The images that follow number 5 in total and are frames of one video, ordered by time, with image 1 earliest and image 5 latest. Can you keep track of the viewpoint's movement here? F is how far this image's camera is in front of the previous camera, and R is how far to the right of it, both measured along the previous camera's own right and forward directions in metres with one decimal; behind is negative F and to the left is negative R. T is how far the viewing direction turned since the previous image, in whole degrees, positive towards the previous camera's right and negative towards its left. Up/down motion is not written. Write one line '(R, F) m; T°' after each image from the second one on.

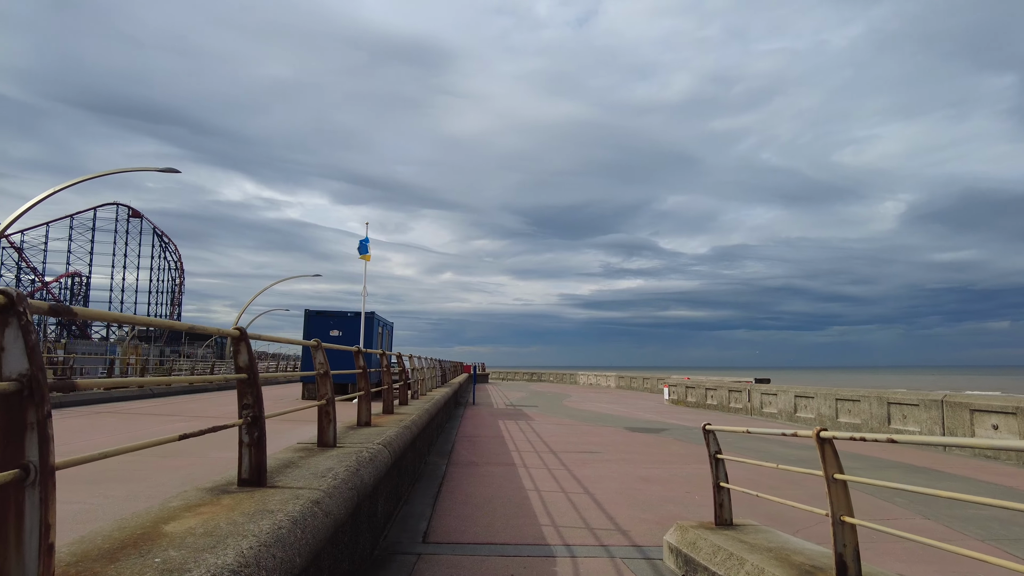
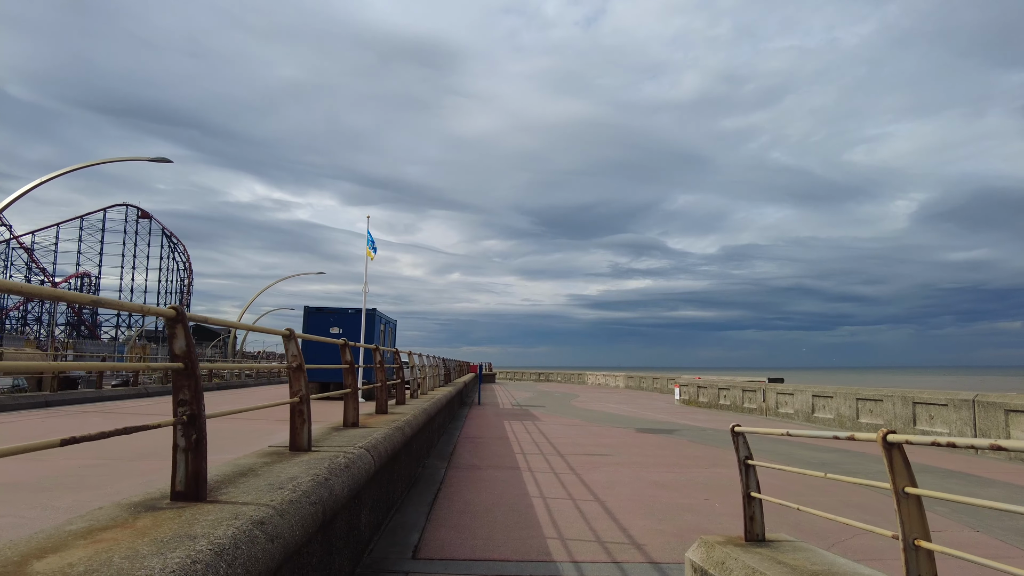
(+0.1, +0.7) m; -1°
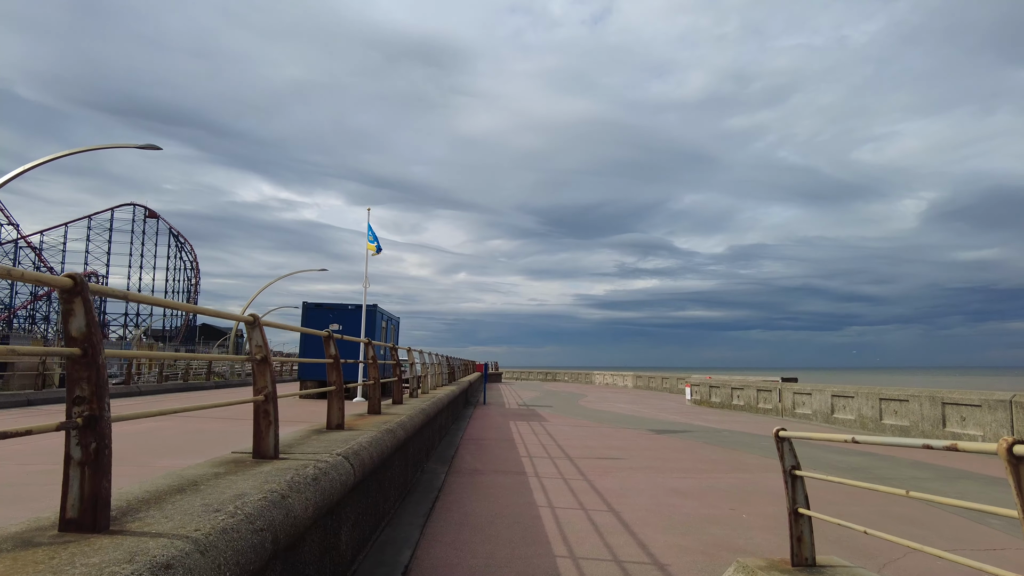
(0.0, +0.7) m; -1°
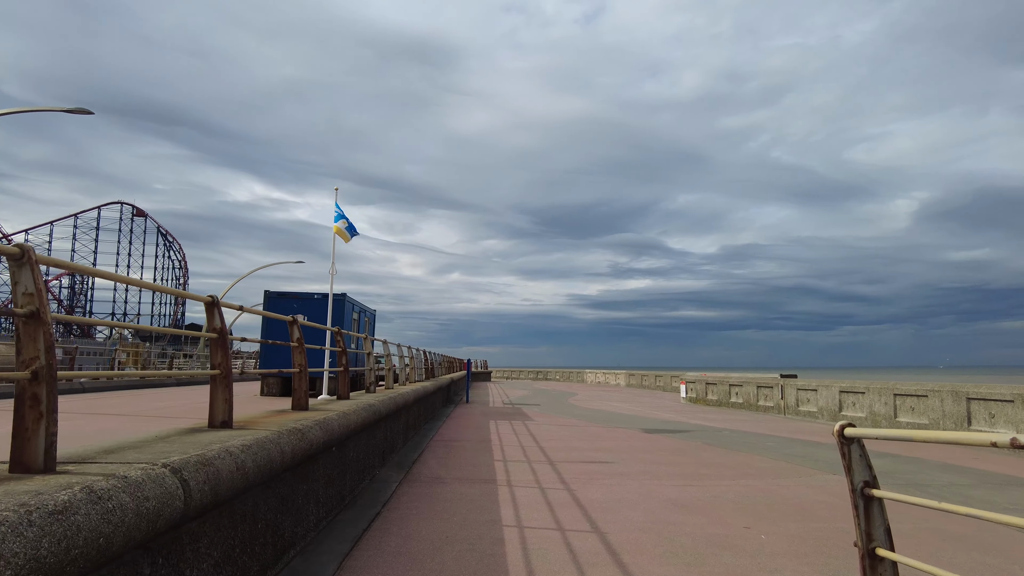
(+0.3, +1.5) m; +1°
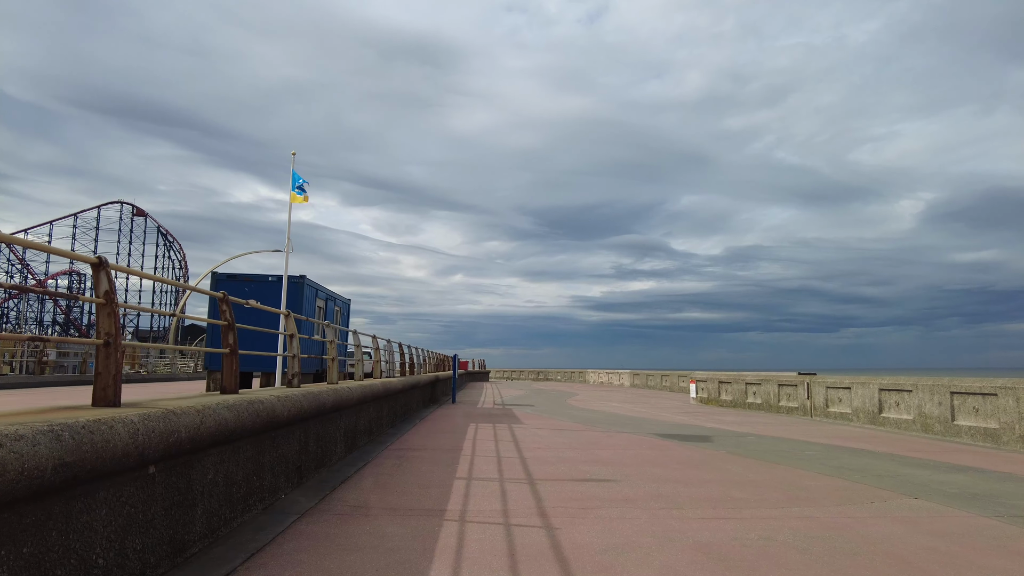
(+0.4, +2.4) m; 0°
